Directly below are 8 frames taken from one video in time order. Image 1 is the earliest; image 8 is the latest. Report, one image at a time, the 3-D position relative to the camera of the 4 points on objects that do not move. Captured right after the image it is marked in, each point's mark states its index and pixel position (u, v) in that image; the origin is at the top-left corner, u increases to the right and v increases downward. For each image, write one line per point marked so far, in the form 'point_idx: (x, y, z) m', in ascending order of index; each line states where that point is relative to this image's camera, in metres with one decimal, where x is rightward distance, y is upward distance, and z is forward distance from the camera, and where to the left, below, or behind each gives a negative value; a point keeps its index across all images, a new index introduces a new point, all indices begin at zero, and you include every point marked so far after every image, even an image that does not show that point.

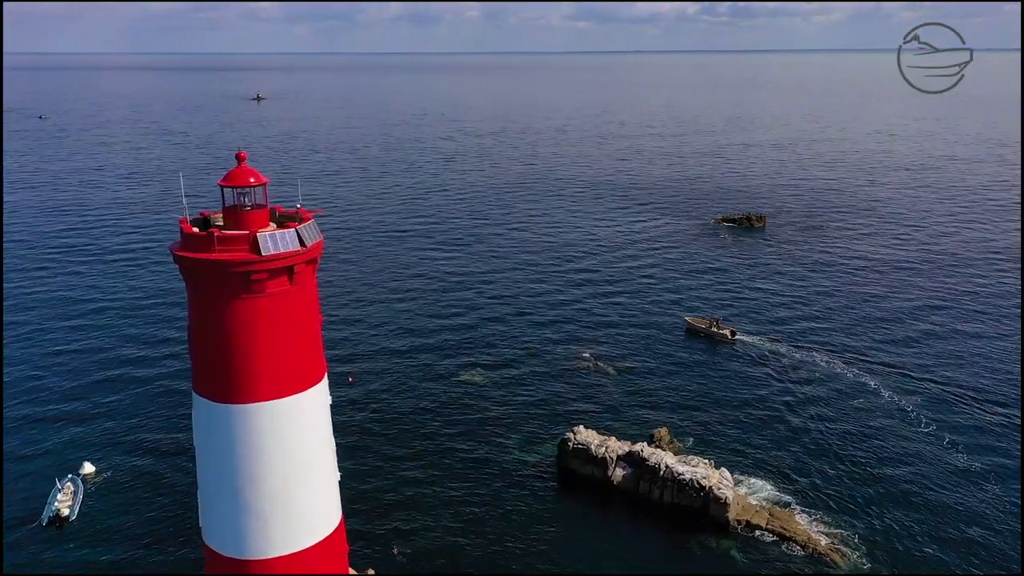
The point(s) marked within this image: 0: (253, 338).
0: (-5.1, -1.0, +14.6) m
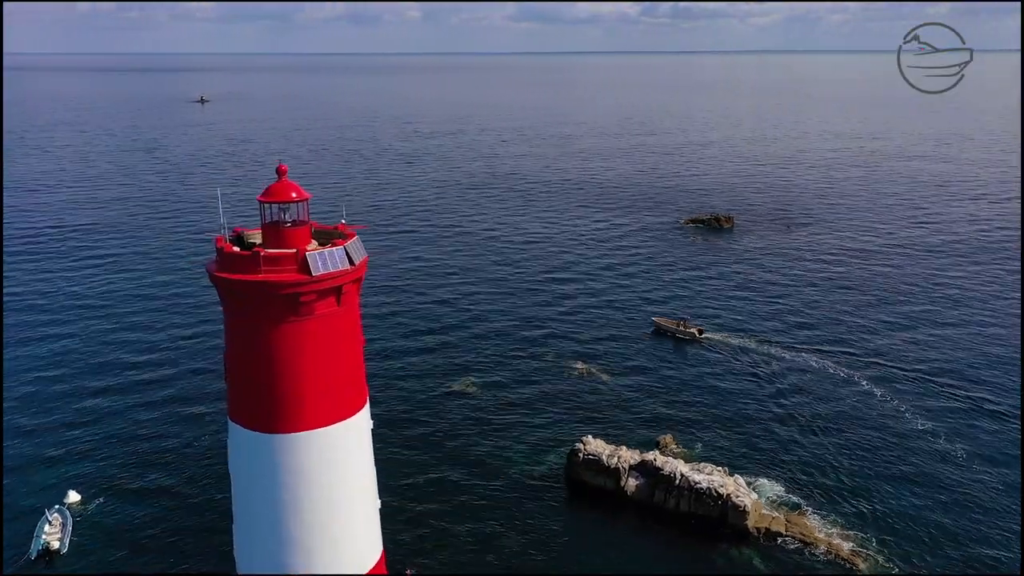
0: (-3.9, -1.4, +13.7) m
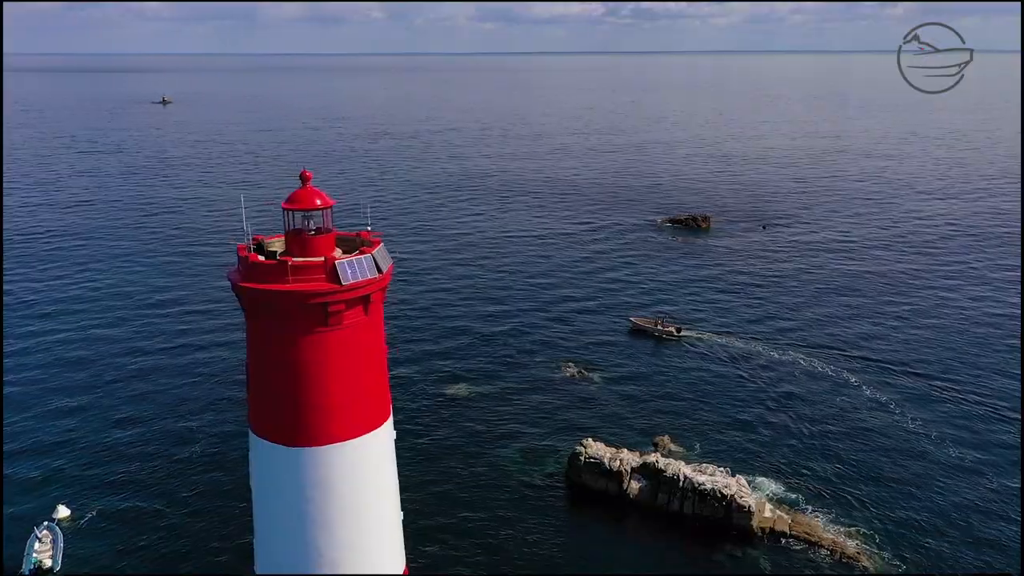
0: (-3.3, -1.6, +13.4) m
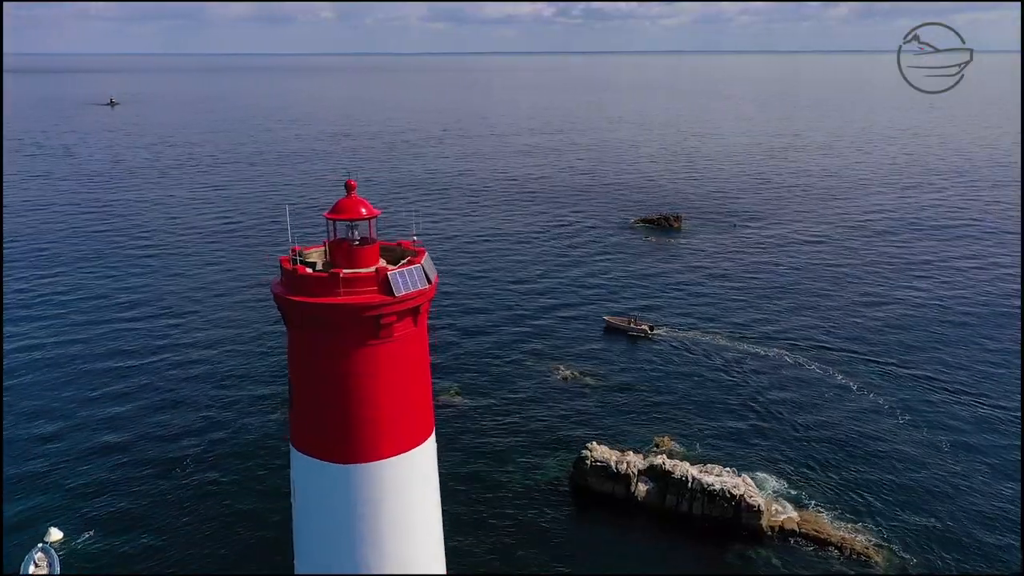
0: (-2.4, -1.8, +13.0) m
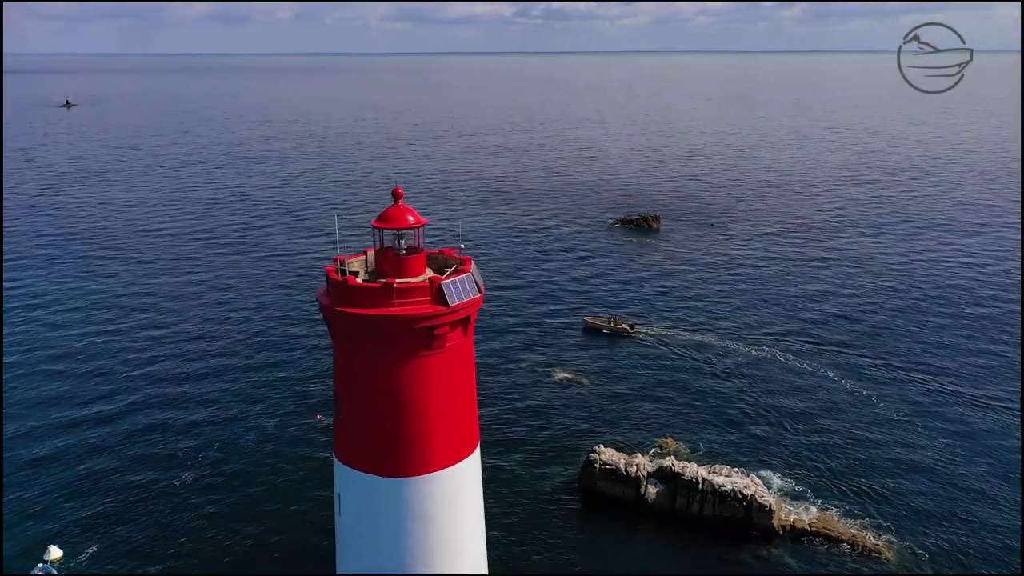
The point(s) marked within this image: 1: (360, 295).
0: (-1.5, -2.0, +12.8) m
1: (-2.5, -0.1, +12.3) m
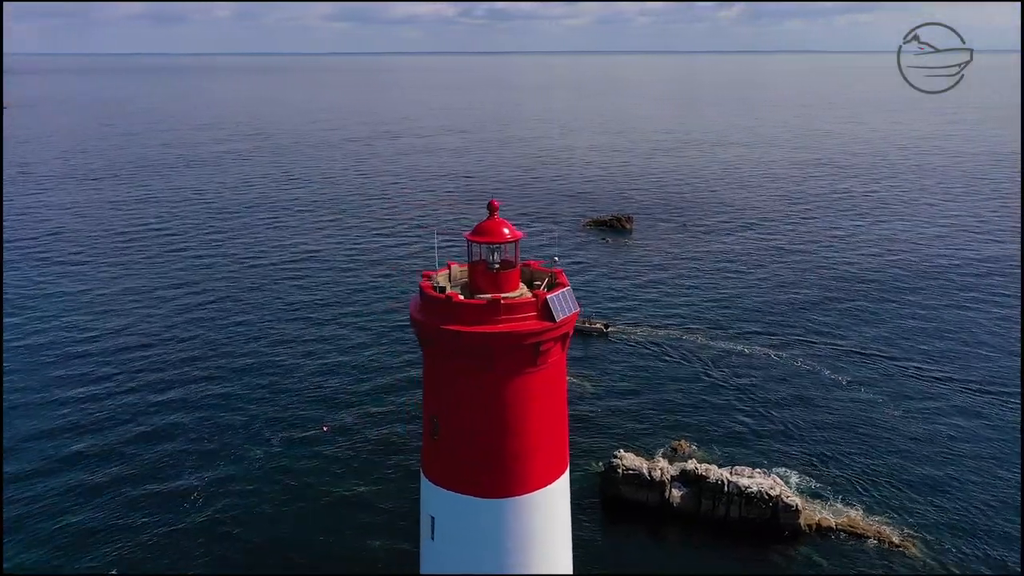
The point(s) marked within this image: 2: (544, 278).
0: (+0.3, -2.2, +12.4) m
1: (-0.8, -0.4, +11.9) m
2: (+0.5, +0.2, +13.3) m
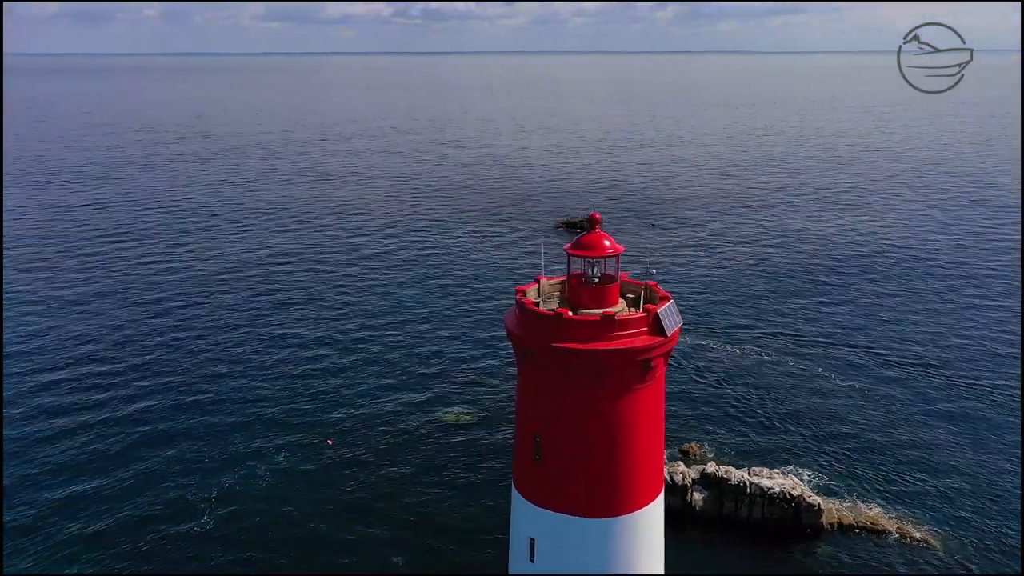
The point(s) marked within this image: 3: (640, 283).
0: (+2.0, -2.5, +12.2) m
1: (+0.9, -0.7, +11.6) m
2: (+2.2, 0.0, +13.0) m
3: (+2.1, +0.2, +13.3) m
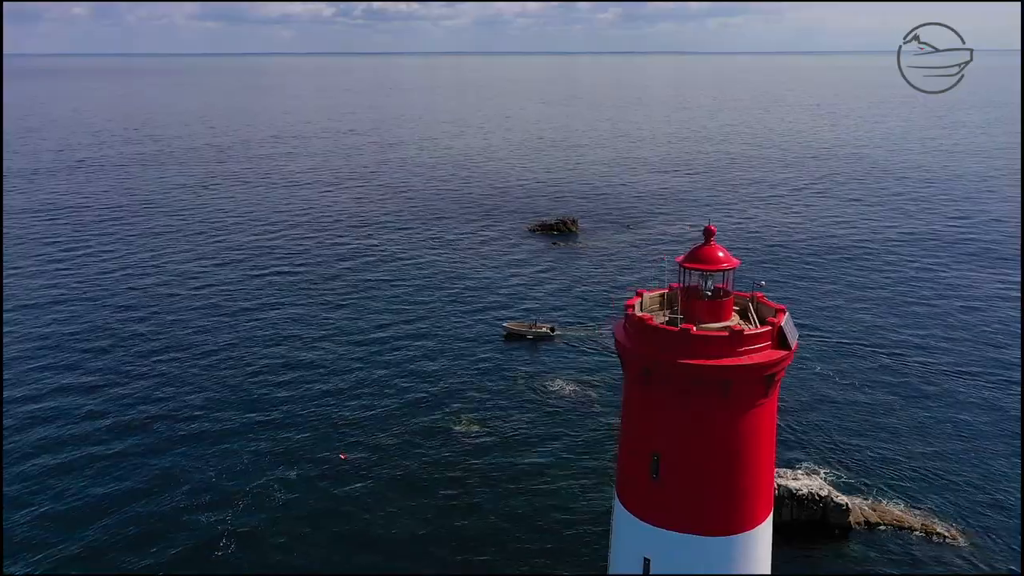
0: (+3.9, -2.6, +11.8) m
1: (+2.8, -0.9, +11.1) m
2: (+3.9, -0.2, +12.7) m
3: (+3.9, 0.0, +12.9) m
